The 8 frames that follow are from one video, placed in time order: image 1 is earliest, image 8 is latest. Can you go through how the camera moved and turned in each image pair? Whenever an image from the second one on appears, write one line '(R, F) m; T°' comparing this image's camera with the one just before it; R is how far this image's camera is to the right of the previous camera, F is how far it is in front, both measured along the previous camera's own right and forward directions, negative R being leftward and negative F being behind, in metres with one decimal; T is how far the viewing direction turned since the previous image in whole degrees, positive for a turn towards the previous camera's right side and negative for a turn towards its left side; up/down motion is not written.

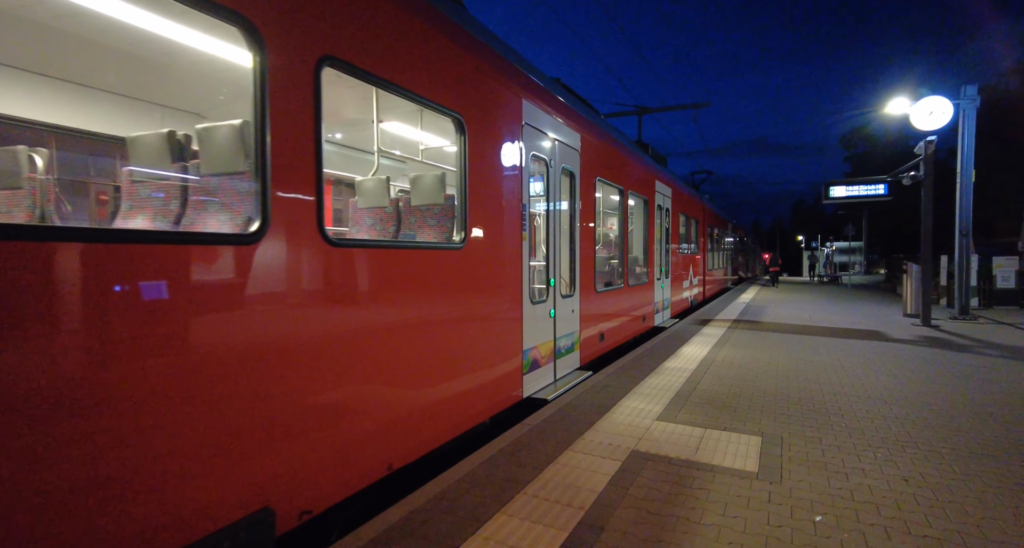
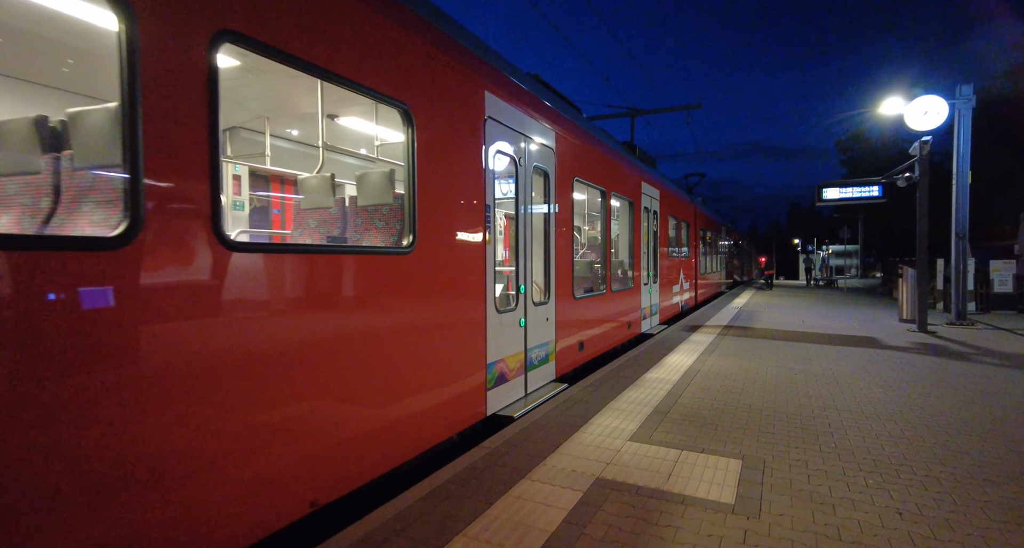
(+0.3, +0.3) m; 0°
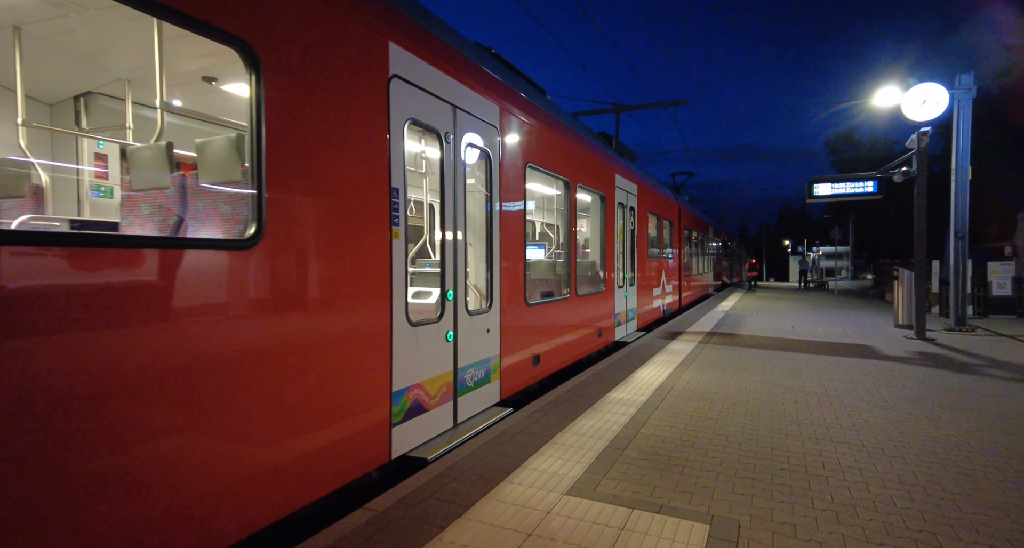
(+0.5, +0.9) m; +1°
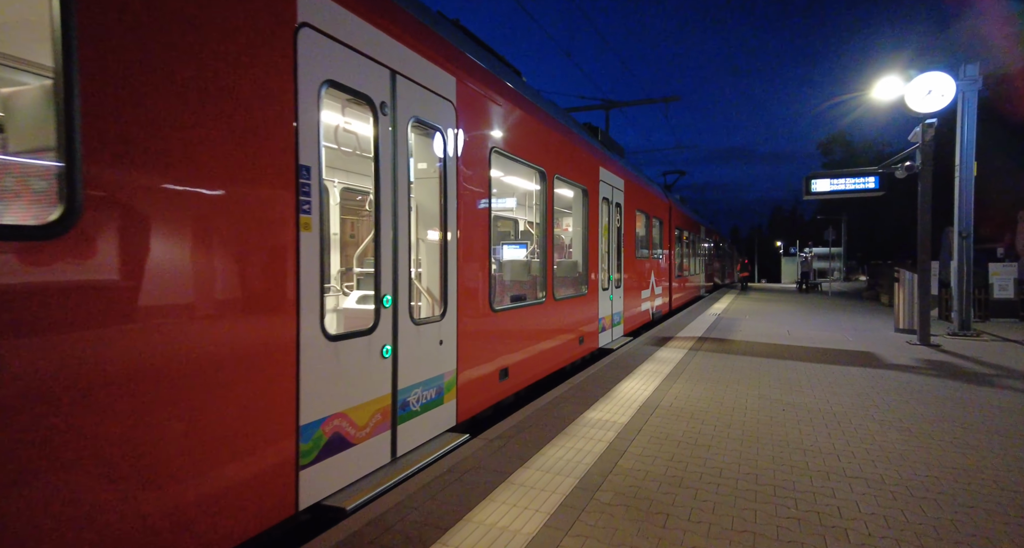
(+0.3, +0.7) m; +1°
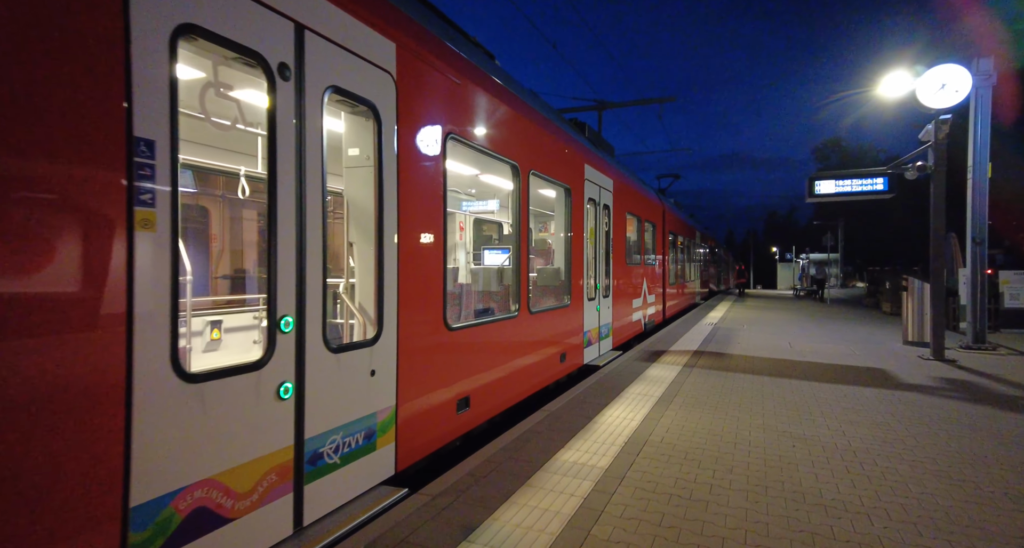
(+0.3, +0.7) m; +1°
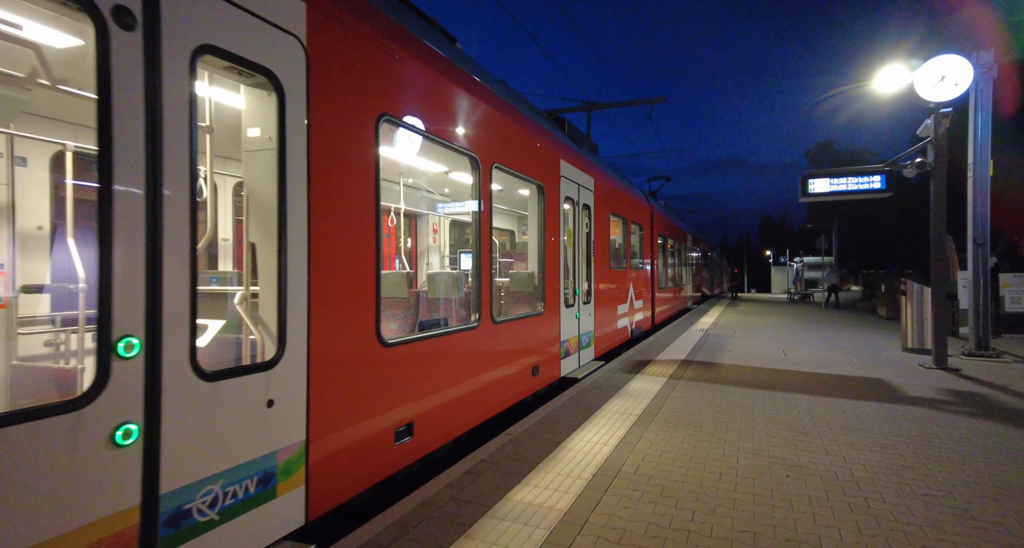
(+0.3, +0.5) m; +1°
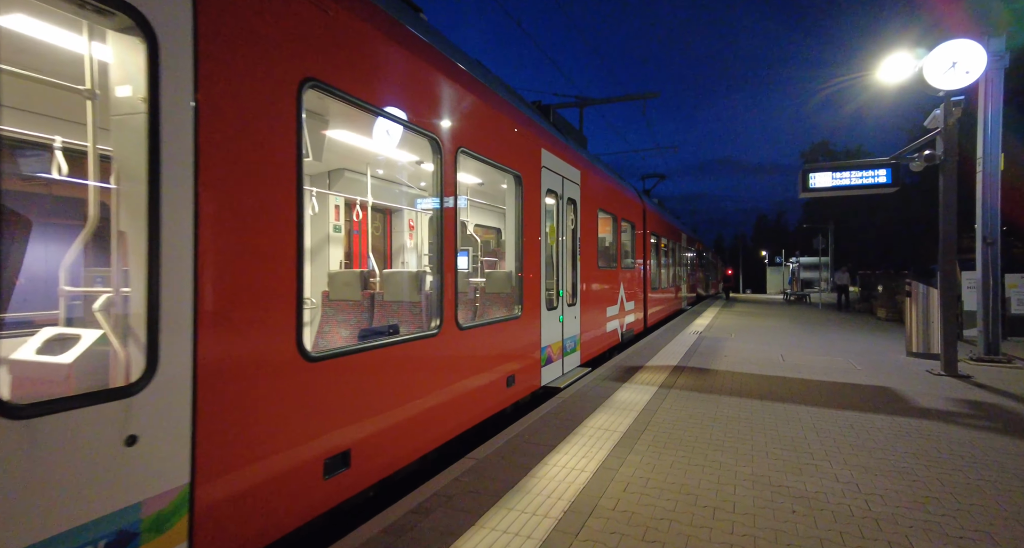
(+0.2, +0.5) m; 0°
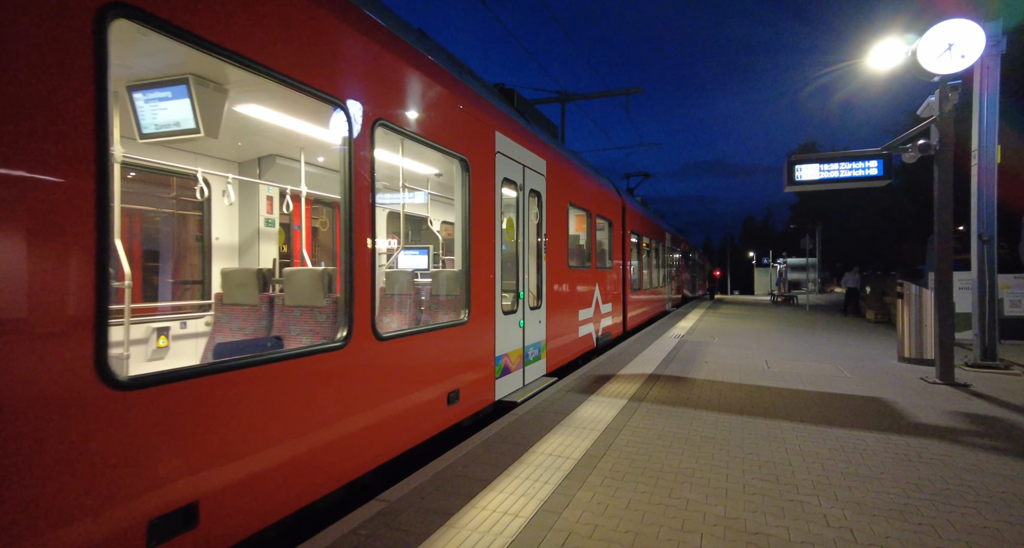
(+0.4, +0.7) m; +1°
